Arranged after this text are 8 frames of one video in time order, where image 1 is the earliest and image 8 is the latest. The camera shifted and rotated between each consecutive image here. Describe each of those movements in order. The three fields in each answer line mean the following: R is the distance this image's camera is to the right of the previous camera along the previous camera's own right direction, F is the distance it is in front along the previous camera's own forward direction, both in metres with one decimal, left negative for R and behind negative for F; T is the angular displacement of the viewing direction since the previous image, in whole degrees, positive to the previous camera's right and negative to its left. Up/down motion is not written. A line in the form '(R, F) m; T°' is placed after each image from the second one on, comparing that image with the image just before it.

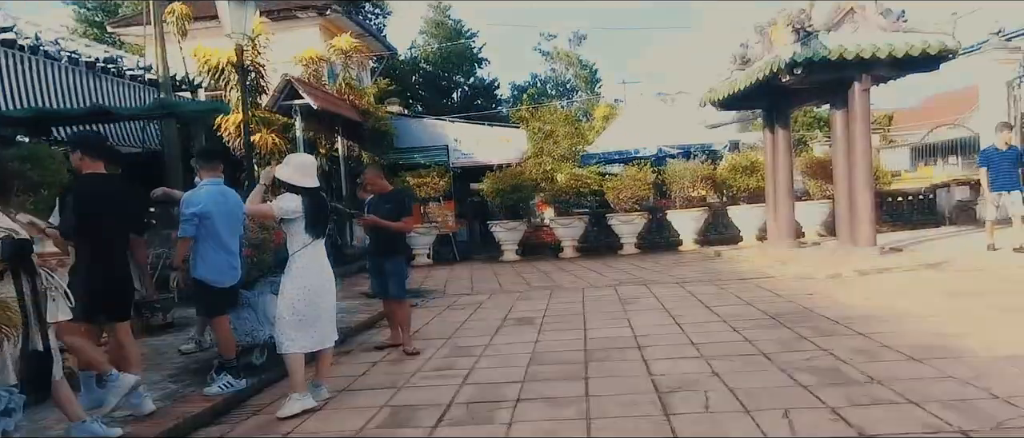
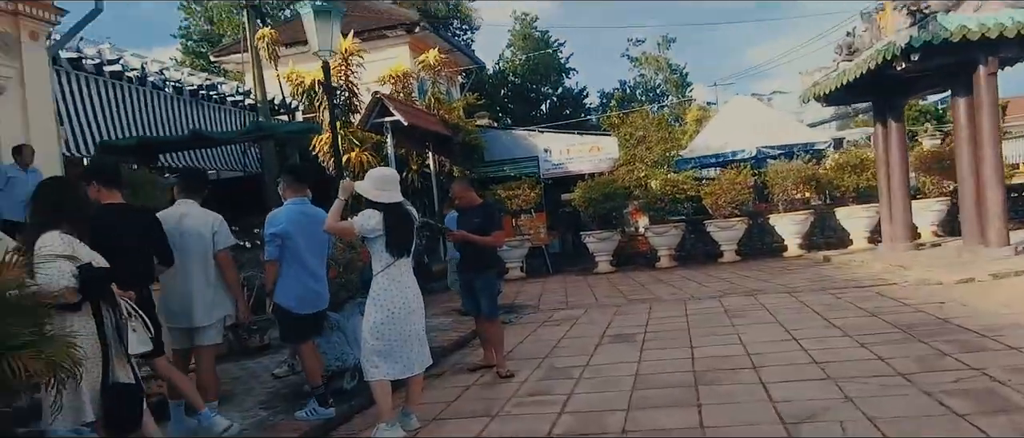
(0.0, +0.4) m; -8°
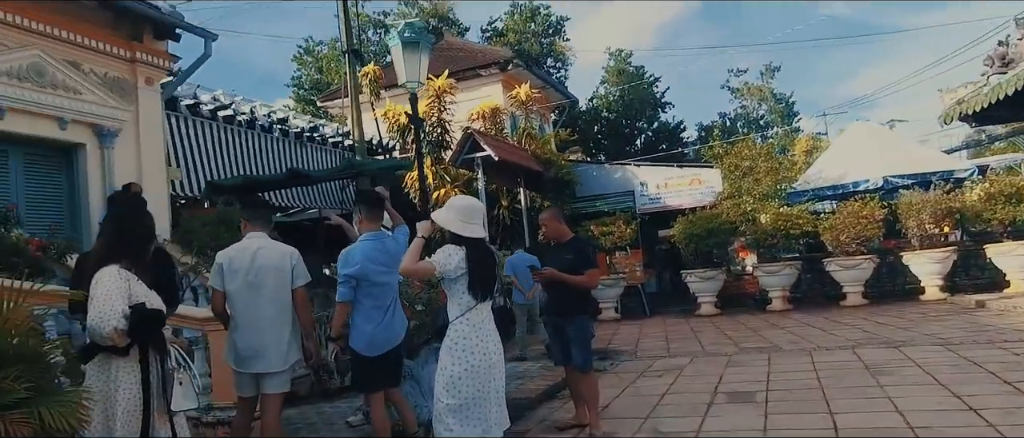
(0.0, +0.8) m; -8°
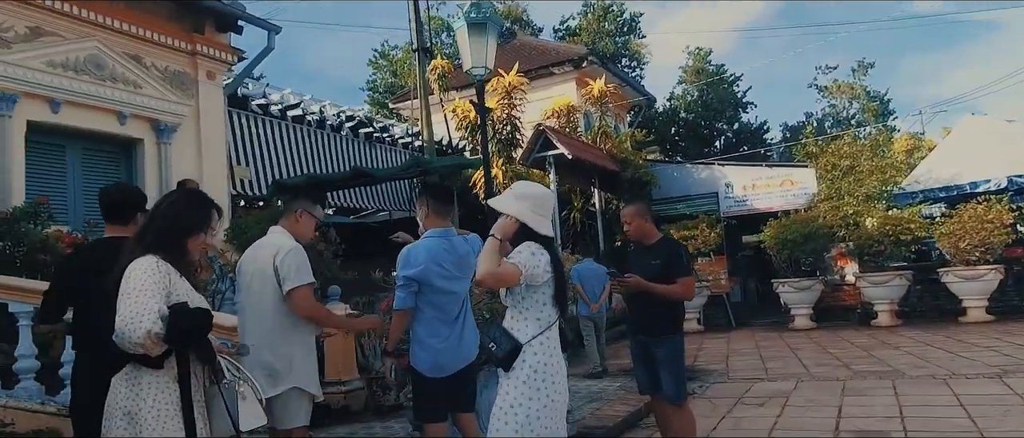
(0.0, +0.9) m; -6°
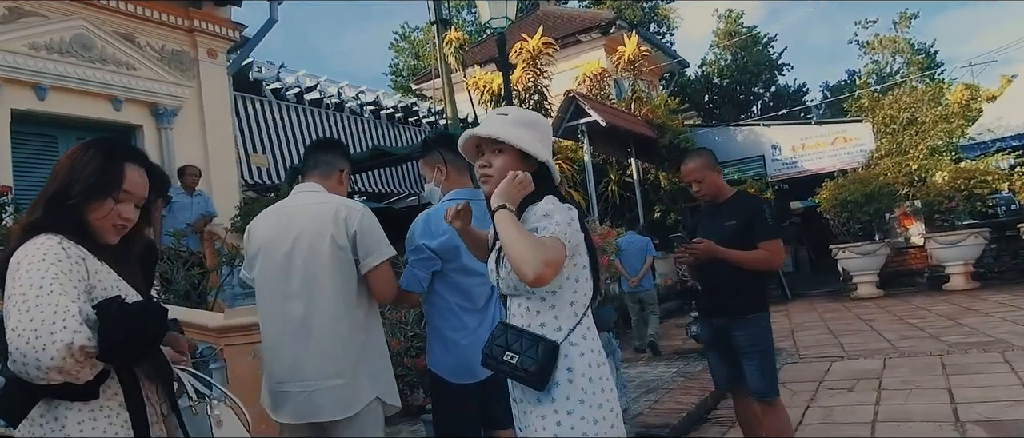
(0.0, +1.0) m; -3°
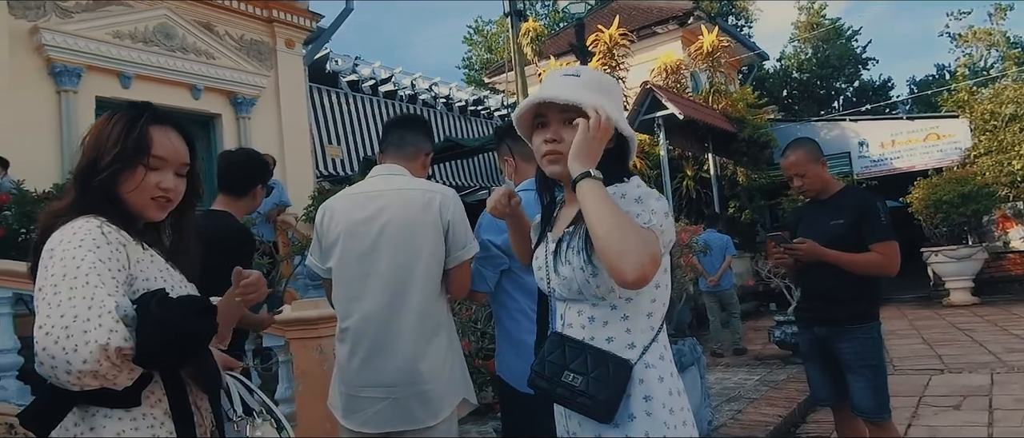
(-0.1, +0.3) m; -6°
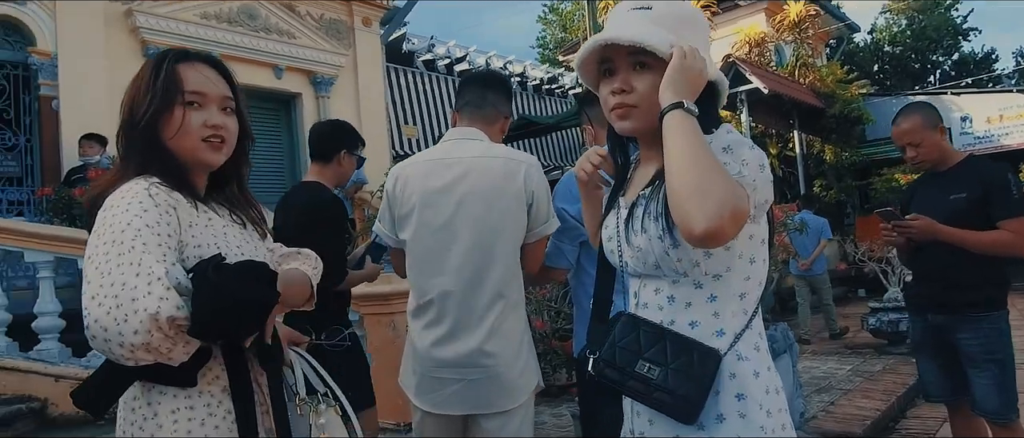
(0.0, +0.2) m; -6°
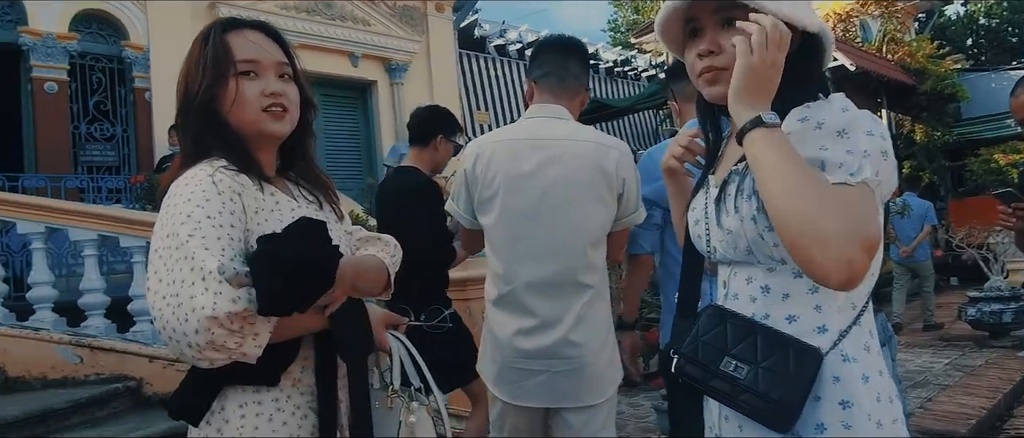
(0.0, +0.1) m; -6°
